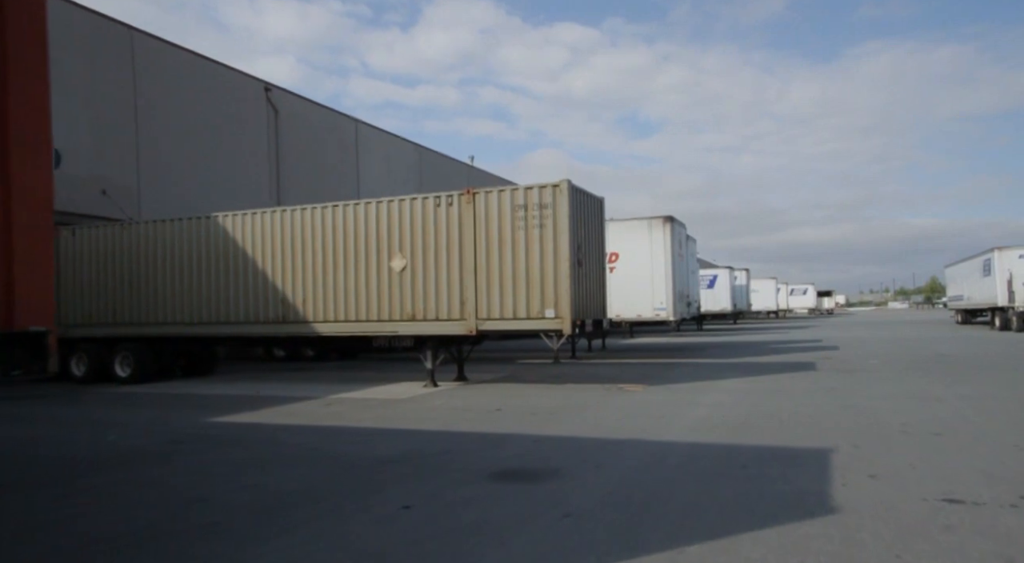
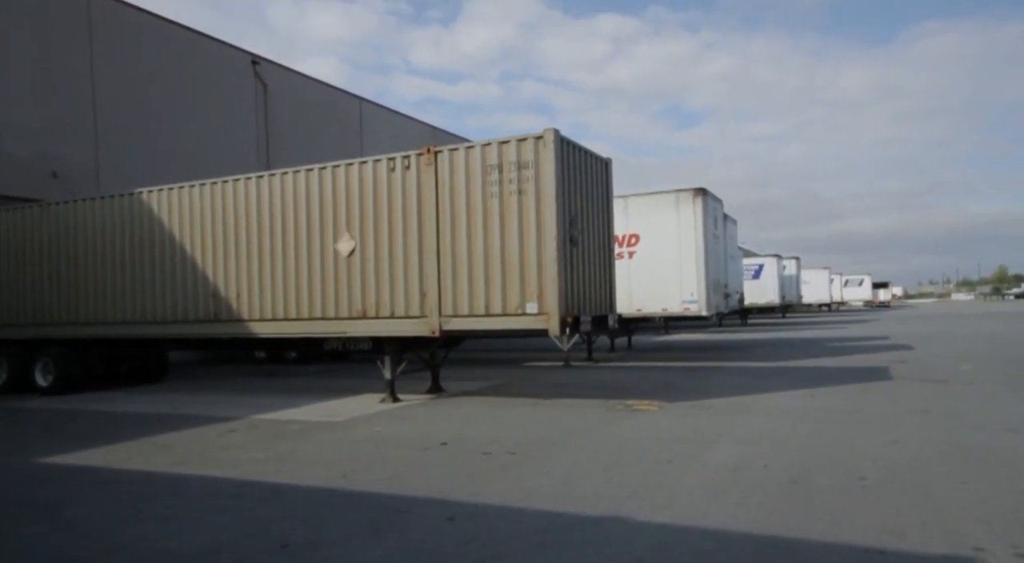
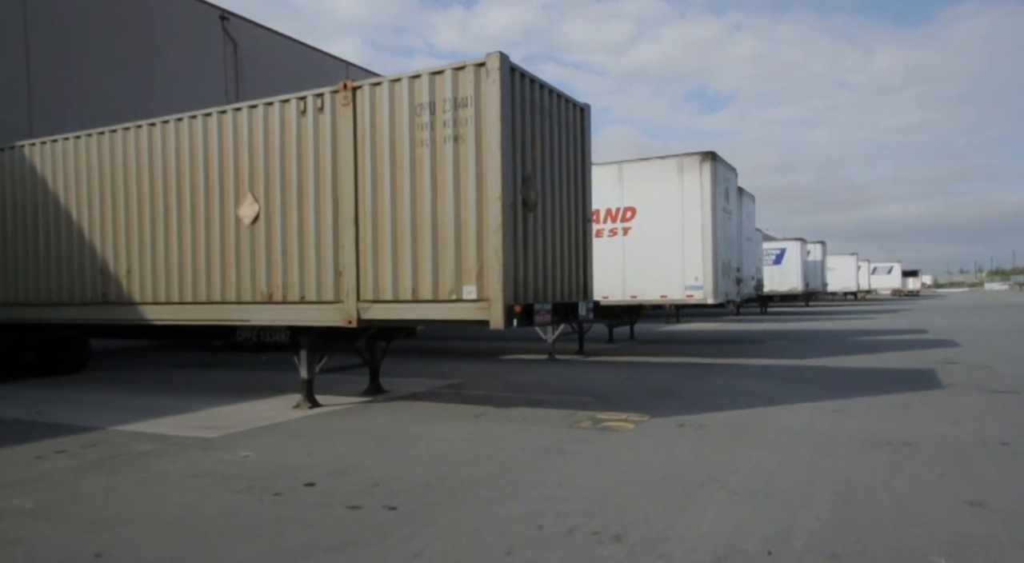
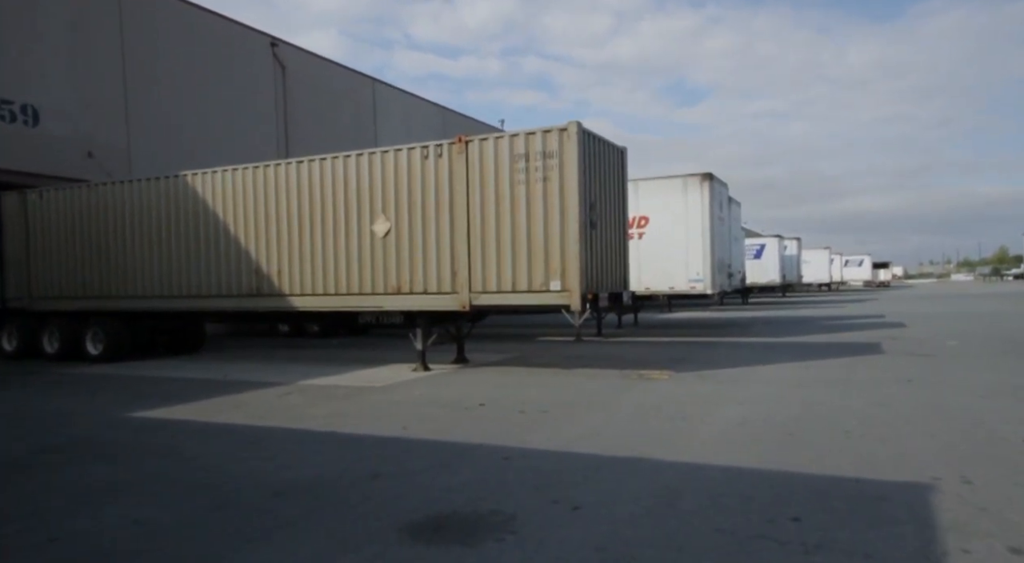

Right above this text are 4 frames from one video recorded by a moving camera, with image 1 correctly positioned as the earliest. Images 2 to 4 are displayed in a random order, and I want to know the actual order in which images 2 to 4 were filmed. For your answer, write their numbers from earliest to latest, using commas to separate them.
4, 2, 3
